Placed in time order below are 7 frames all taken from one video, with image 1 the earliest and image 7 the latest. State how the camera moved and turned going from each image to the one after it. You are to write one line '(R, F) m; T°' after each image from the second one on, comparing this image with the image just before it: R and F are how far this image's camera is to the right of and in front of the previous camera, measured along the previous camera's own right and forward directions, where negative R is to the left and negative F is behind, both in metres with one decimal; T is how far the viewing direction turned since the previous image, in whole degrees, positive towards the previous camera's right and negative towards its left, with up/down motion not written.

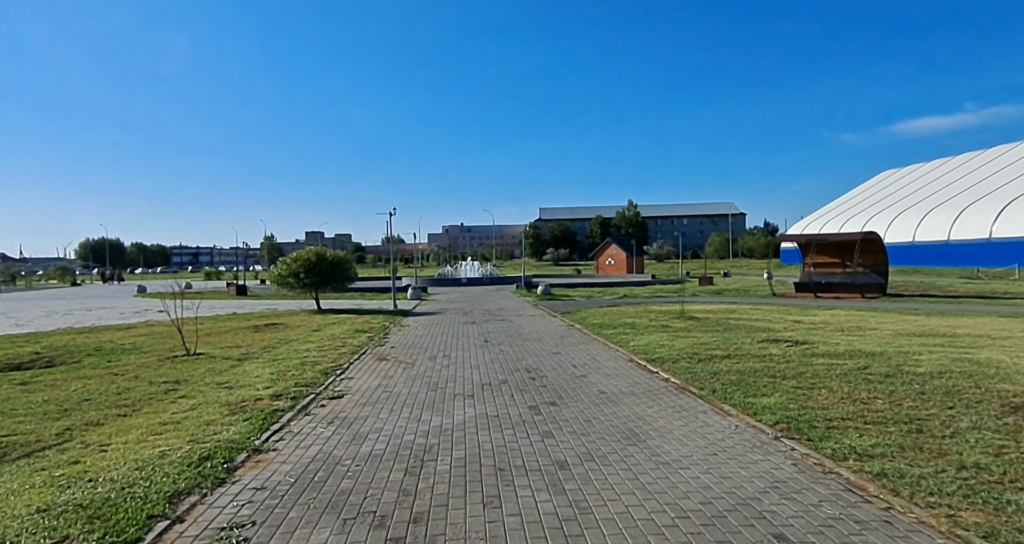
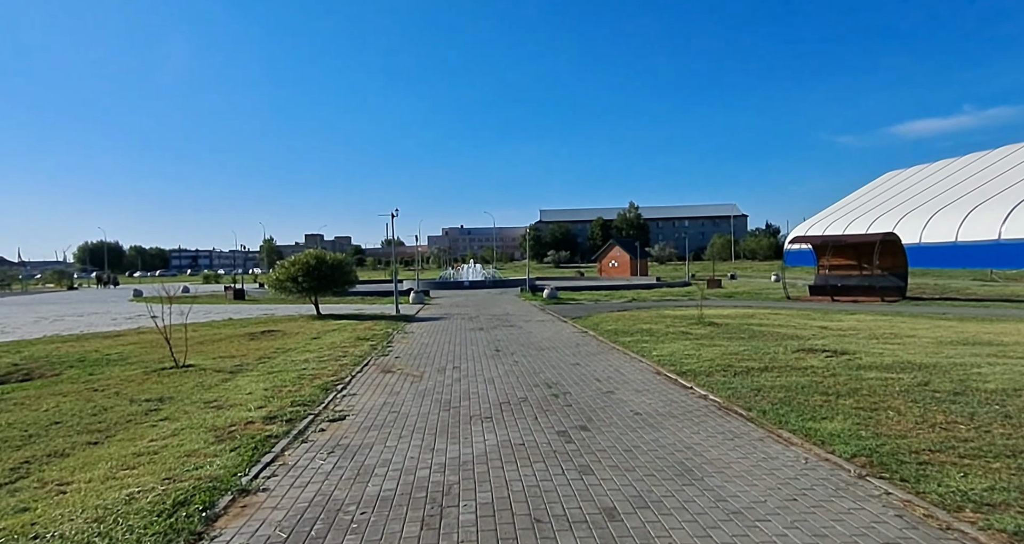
(-0.3, +0.8) m; 0°
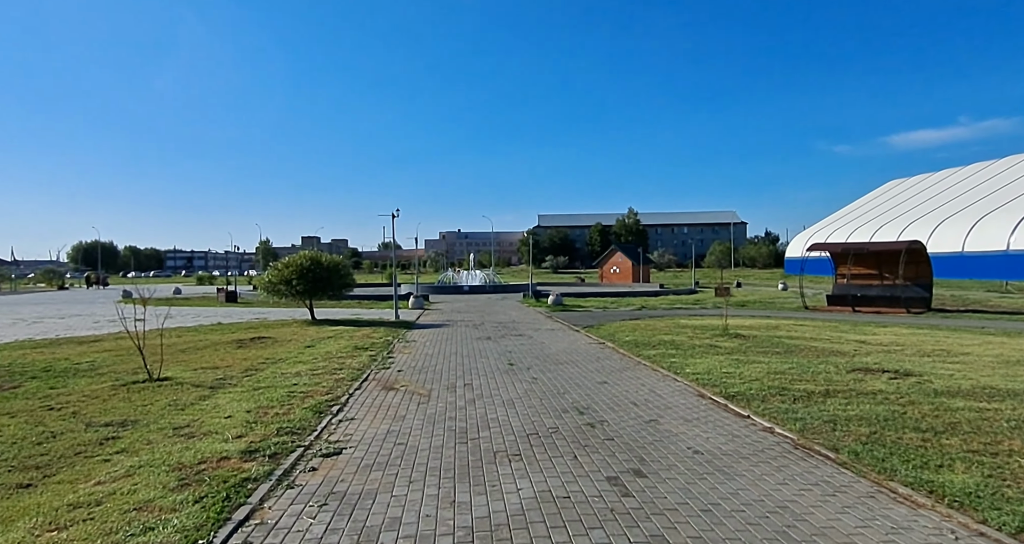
(-0.4, +1.1) m; 0°
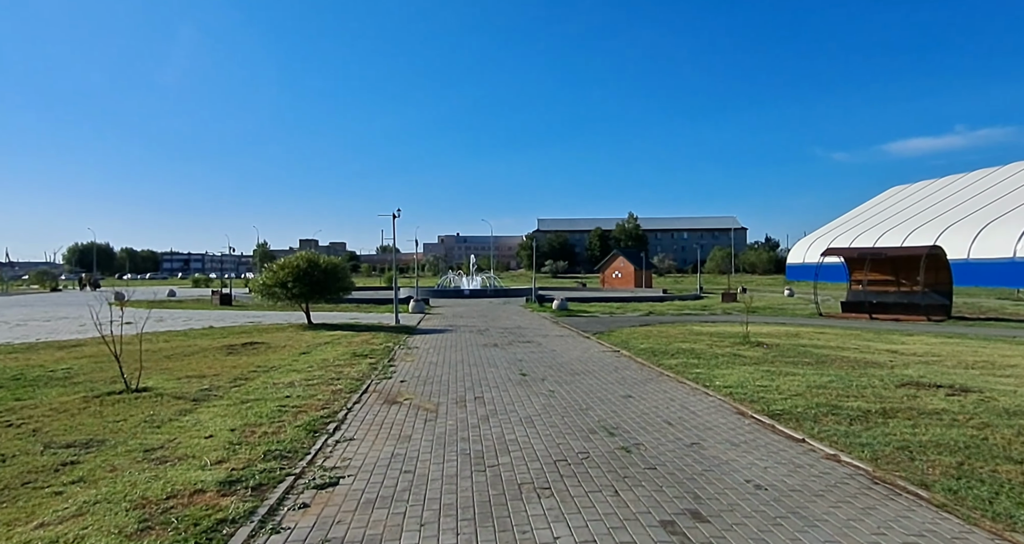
(-0.3, +0.8) m; 0°
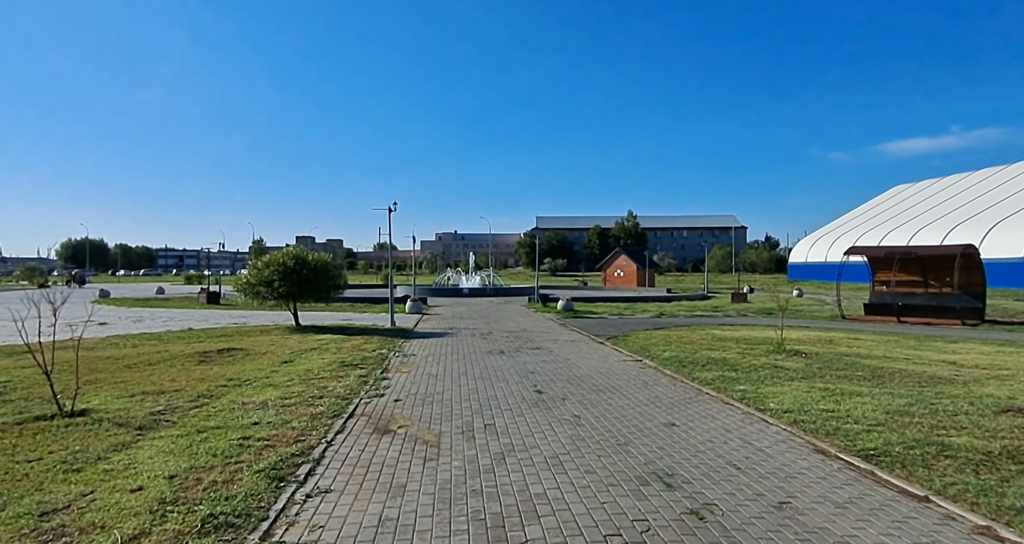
(-0.2, +1.4) m; 0°
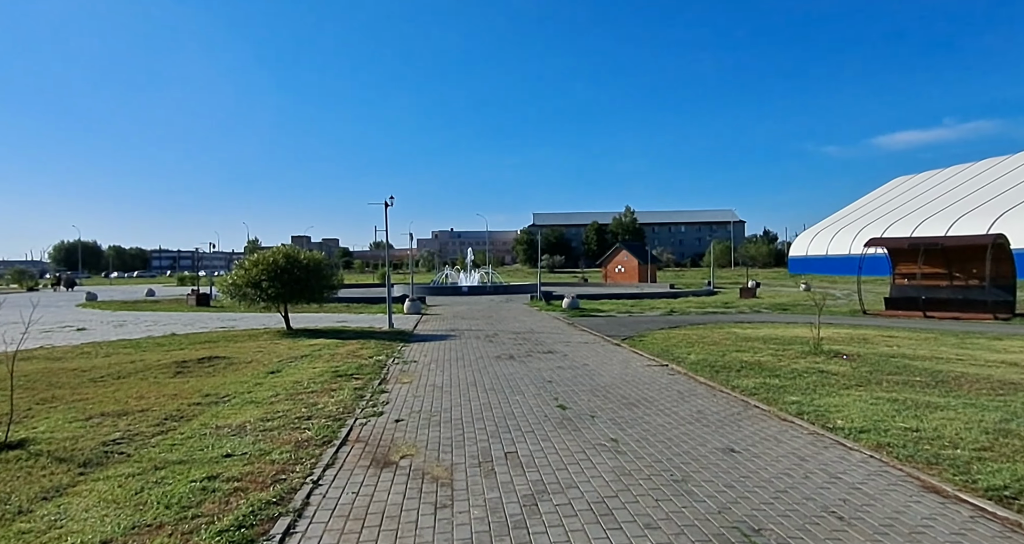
(-0.3, +1.1) m; 0°
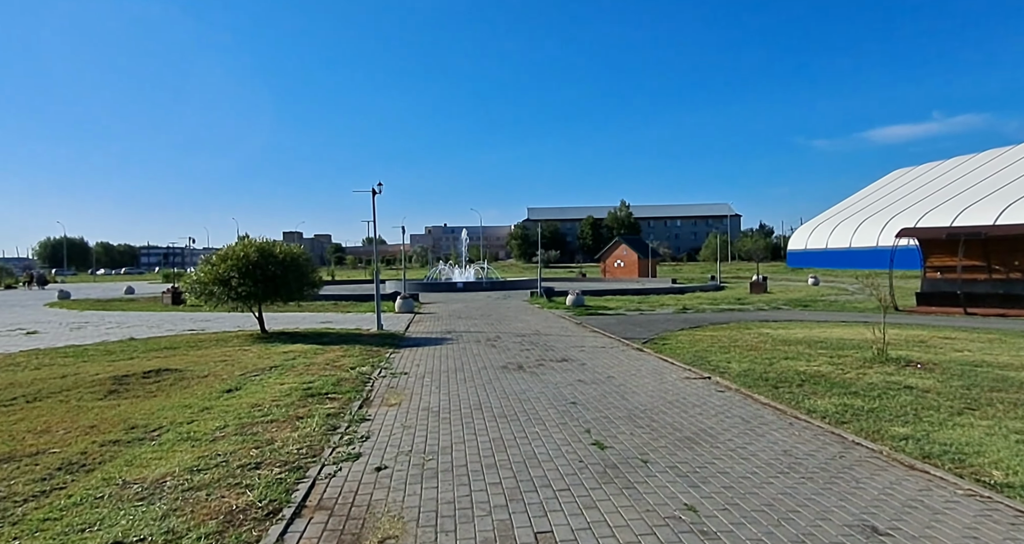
(-0.3, +1.8) m; +1°
